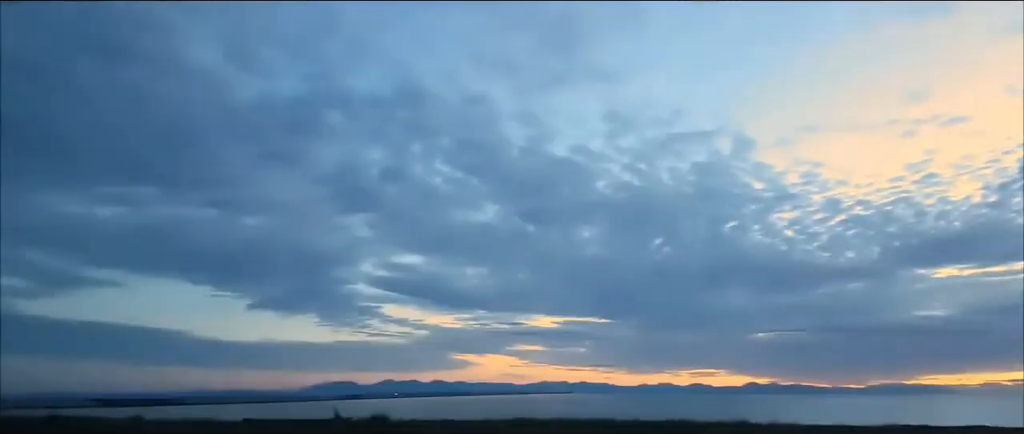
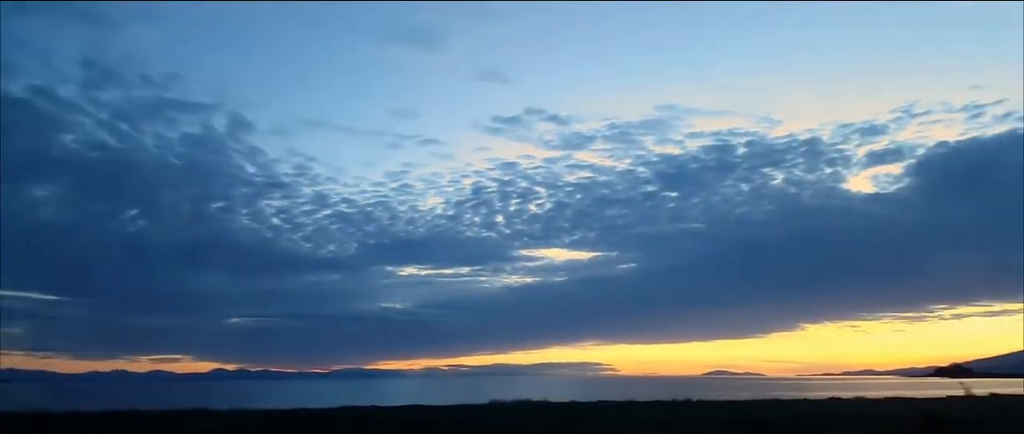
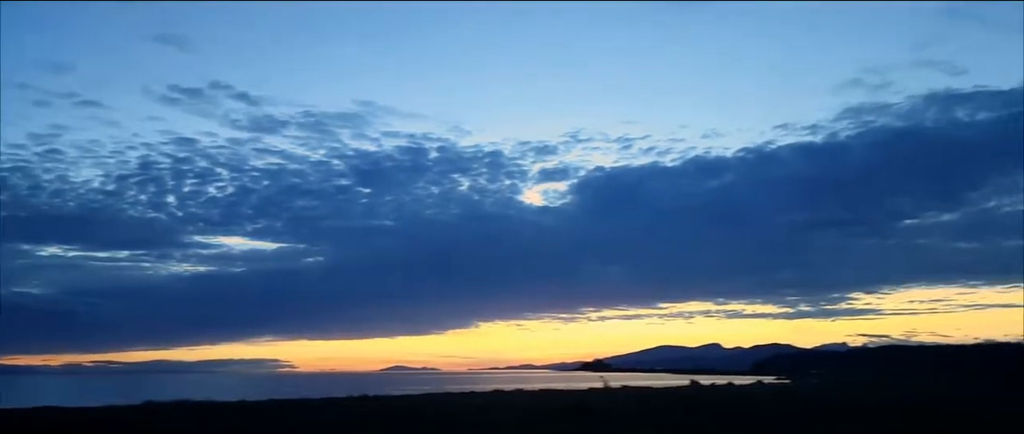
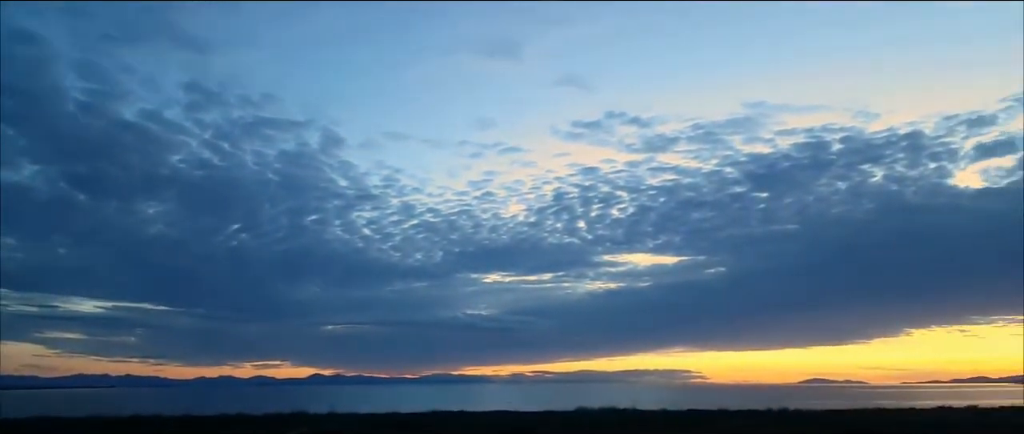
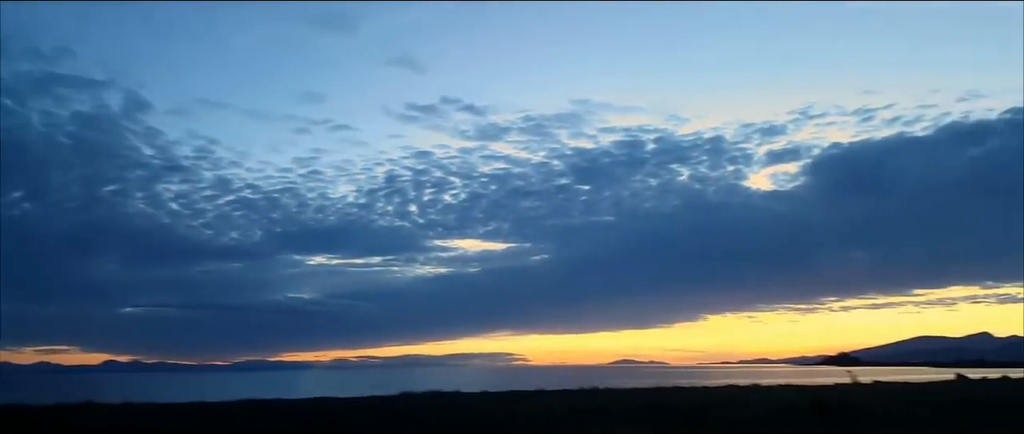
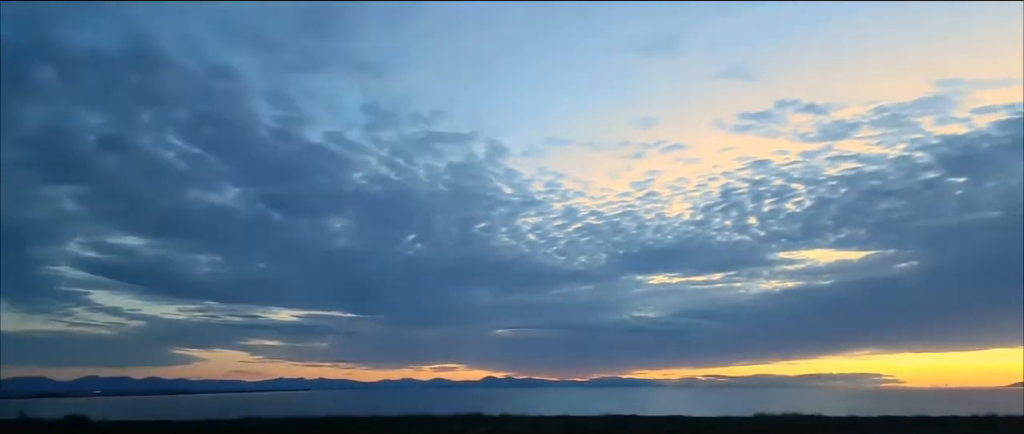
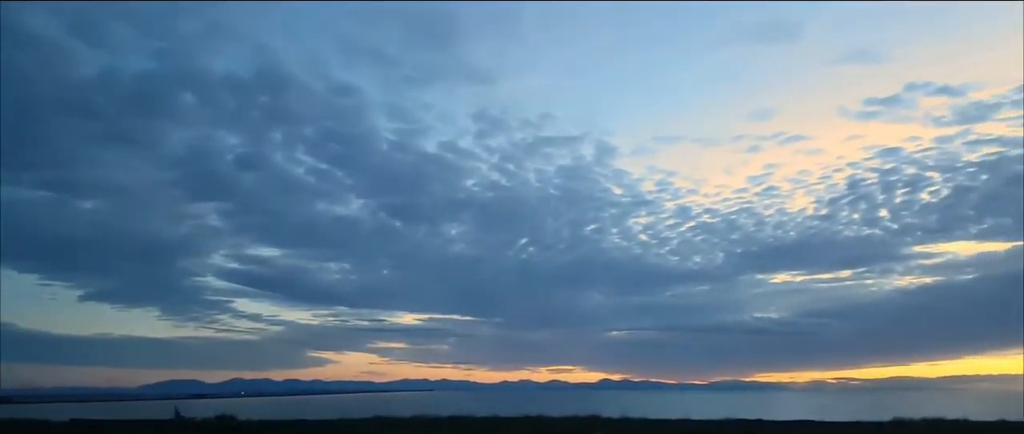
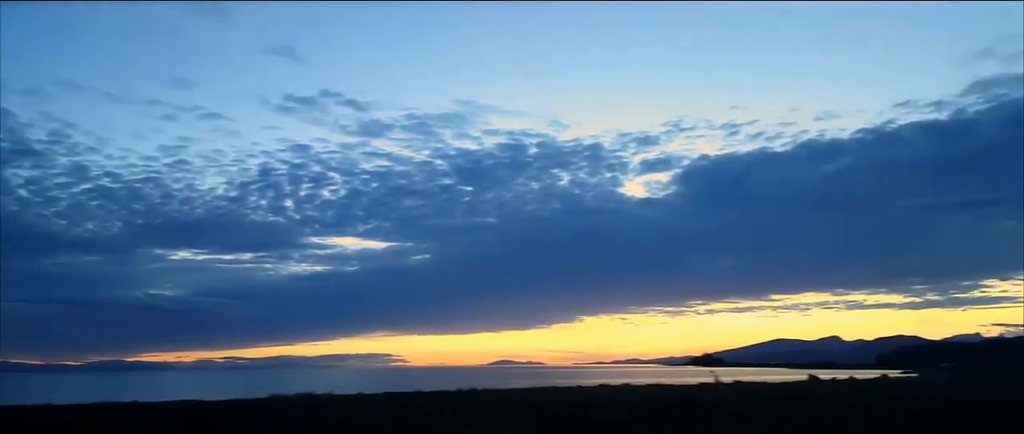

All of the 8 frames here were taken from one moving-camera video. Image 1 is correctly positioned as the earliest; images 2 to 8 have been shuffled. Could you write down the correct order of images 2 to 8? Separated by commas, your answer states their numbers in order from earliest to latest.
7, 6, 4, 2, 5, 8, 3
